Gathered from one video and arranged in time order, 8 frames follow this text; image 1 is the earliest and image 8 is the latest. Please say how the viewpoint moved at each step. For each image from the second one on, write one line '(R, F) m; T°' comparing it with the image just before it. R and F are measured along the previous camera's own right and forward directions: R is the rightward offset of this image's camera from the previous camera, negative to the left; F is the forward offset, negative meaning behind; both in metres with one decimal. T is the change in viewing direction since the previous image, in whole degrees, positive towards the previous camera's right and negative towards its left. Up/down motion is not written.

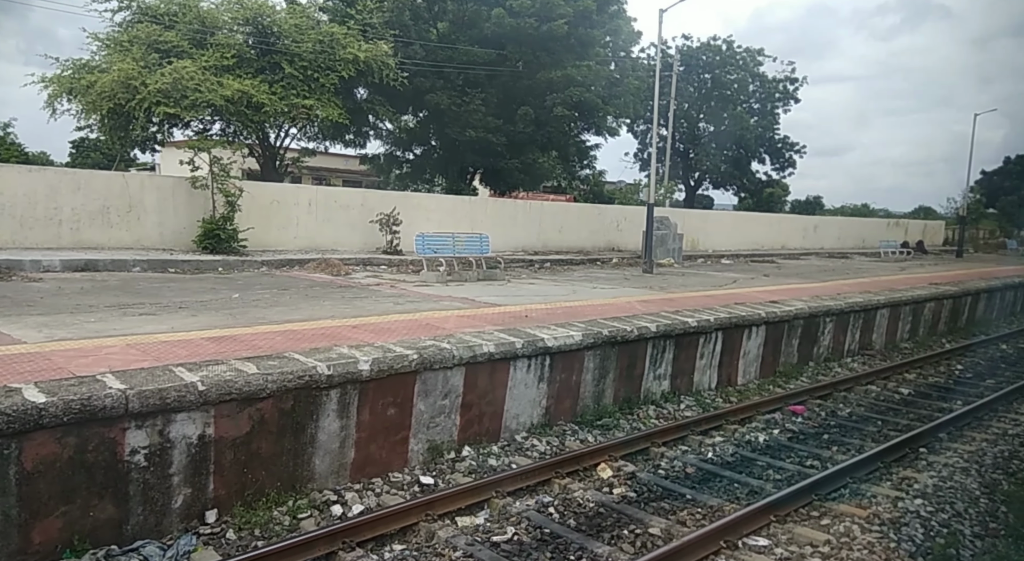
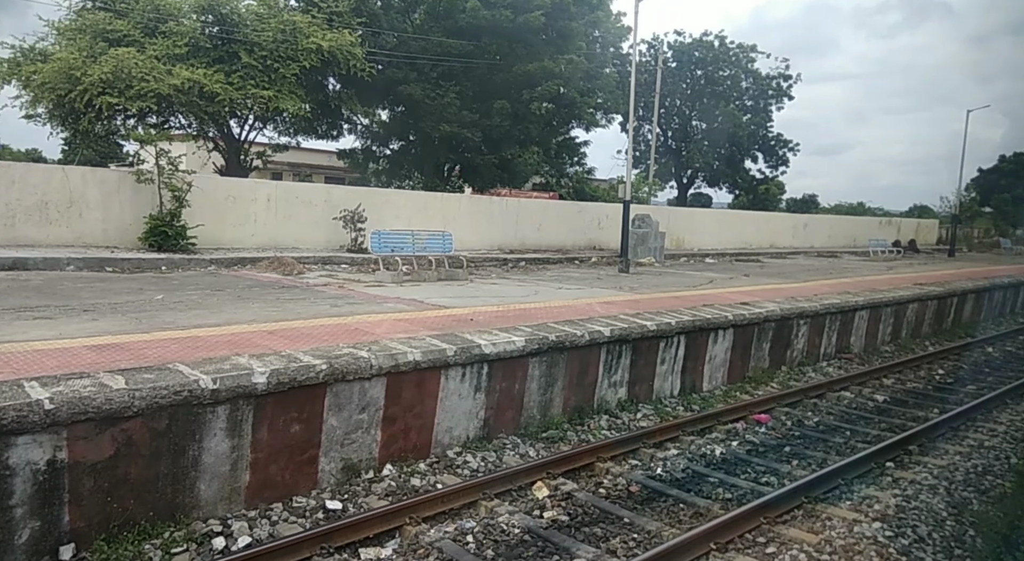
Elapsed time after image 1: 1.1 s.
(+0.5, +0.5) m; 0°
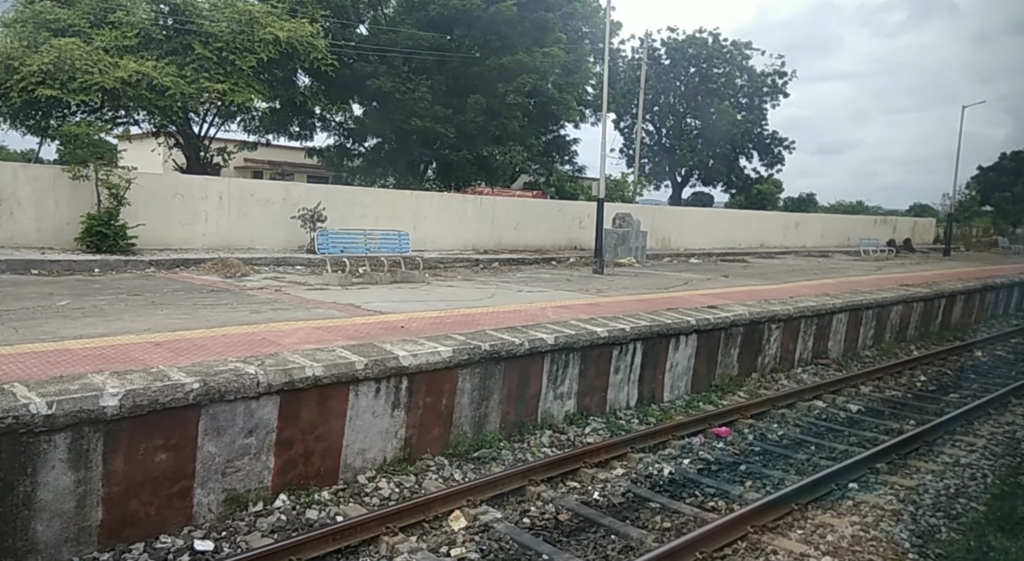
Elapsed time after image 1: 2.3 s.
(+0.6, +0.6) m; 0°
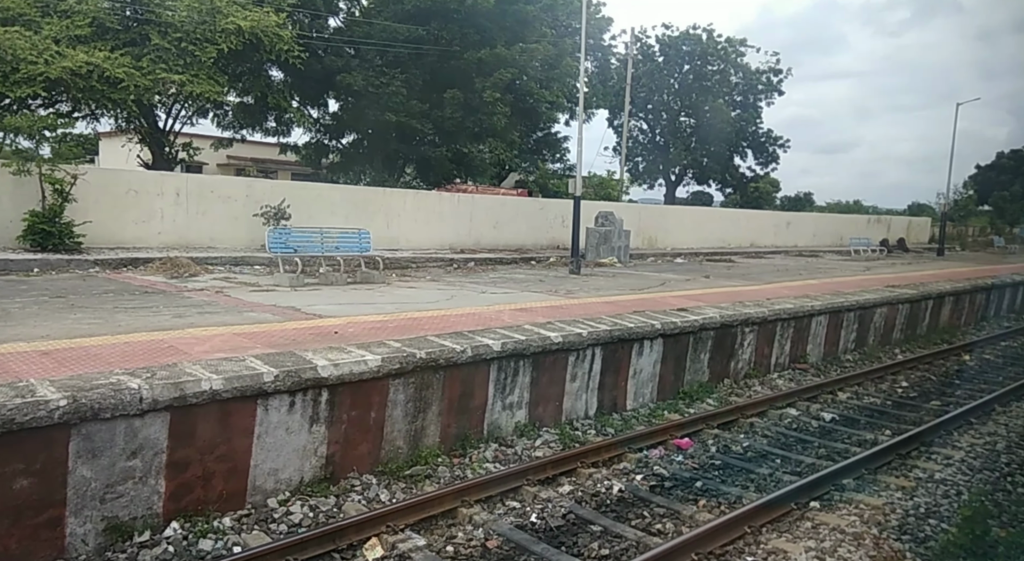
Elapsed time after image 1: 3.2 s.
(+0.5, +0.5) m; 0°
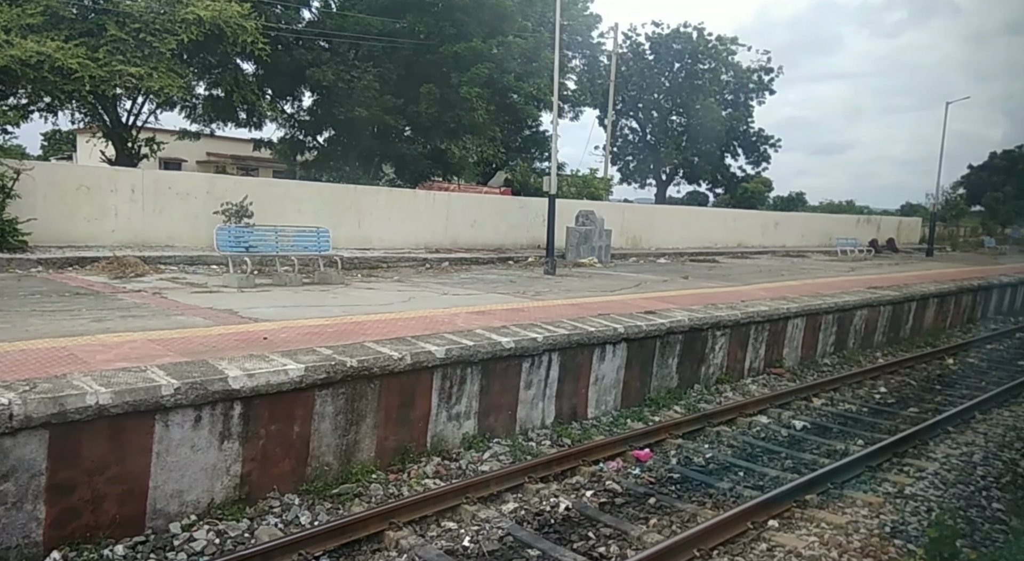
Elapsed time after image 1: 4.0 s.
(+0.4, +0.4) m; +1°
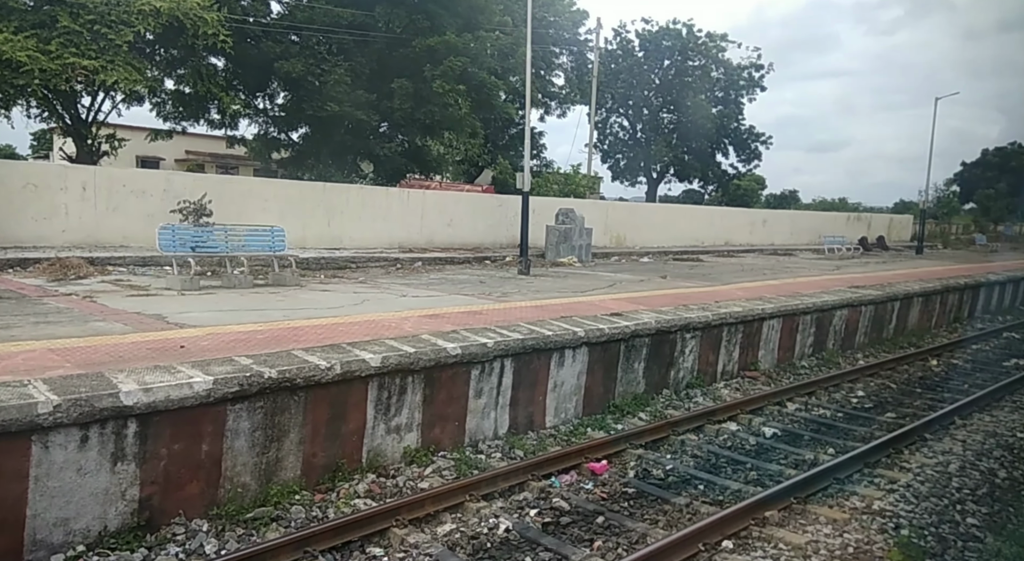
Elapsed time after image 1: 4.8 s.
(+0.4, +0.4) m; 0°
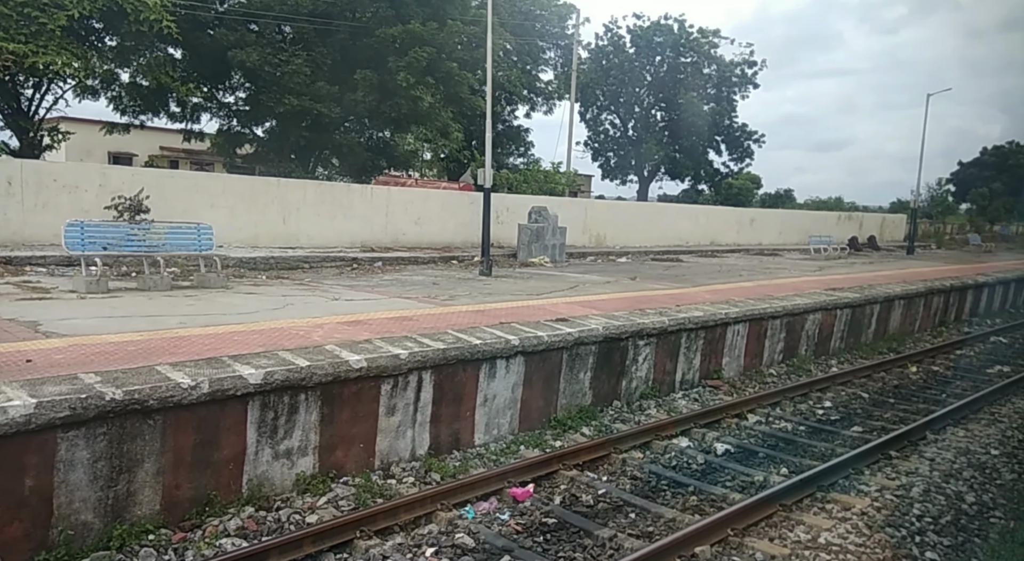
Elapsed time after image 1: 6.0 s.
(+0.6, +0.7) m; 0°
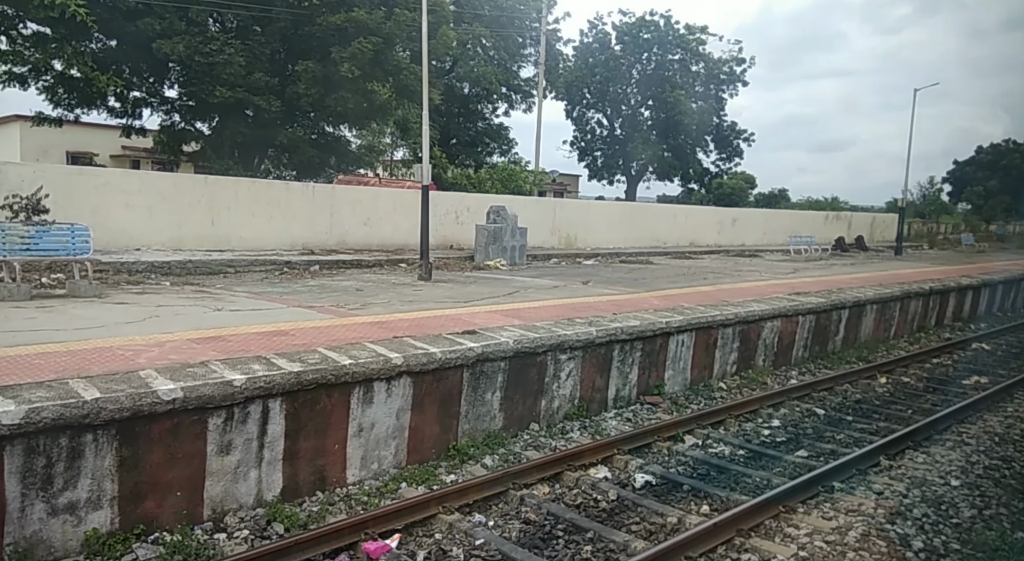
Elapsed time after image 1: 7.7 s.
(+0.9, +1.0) m; 0°
